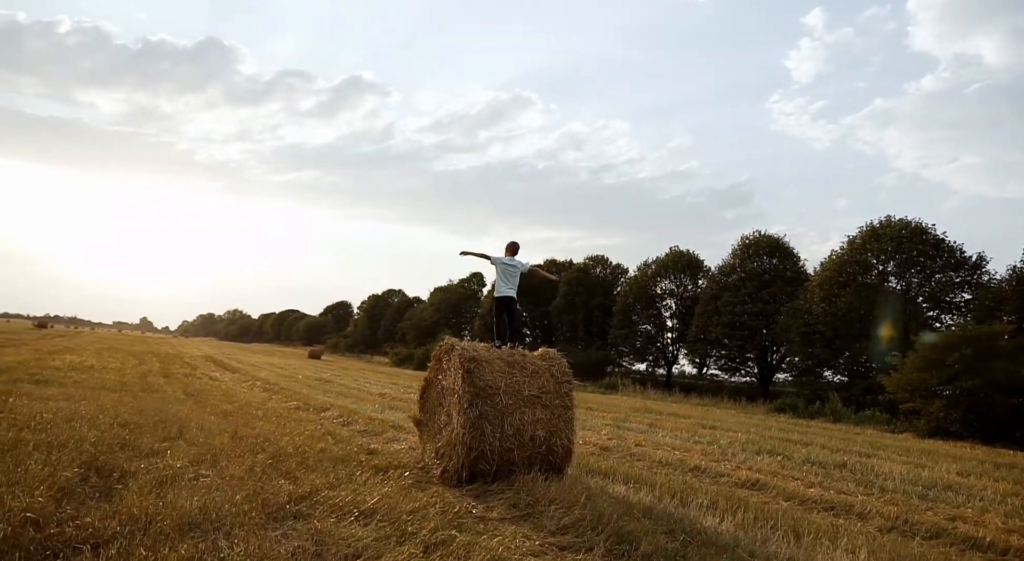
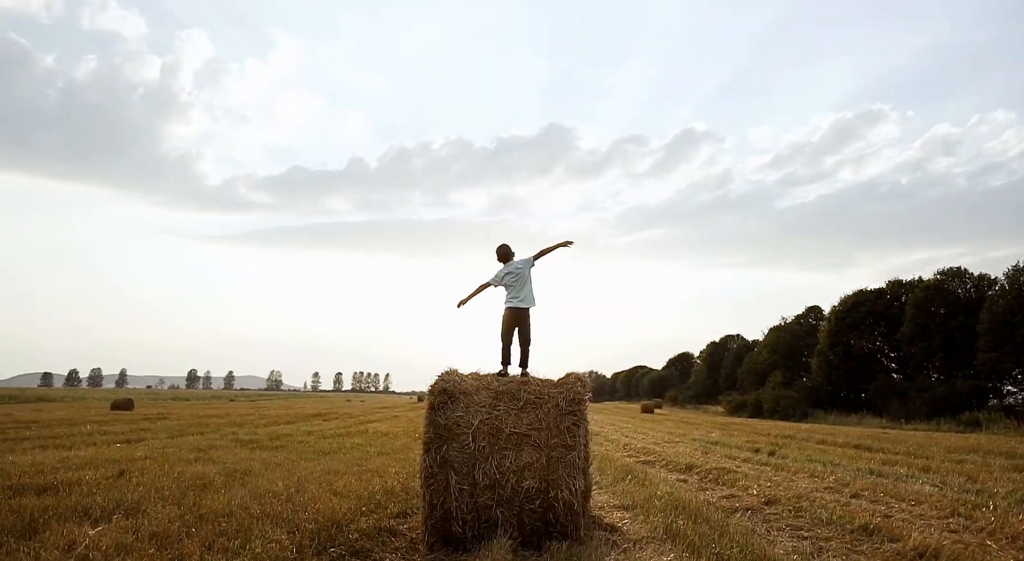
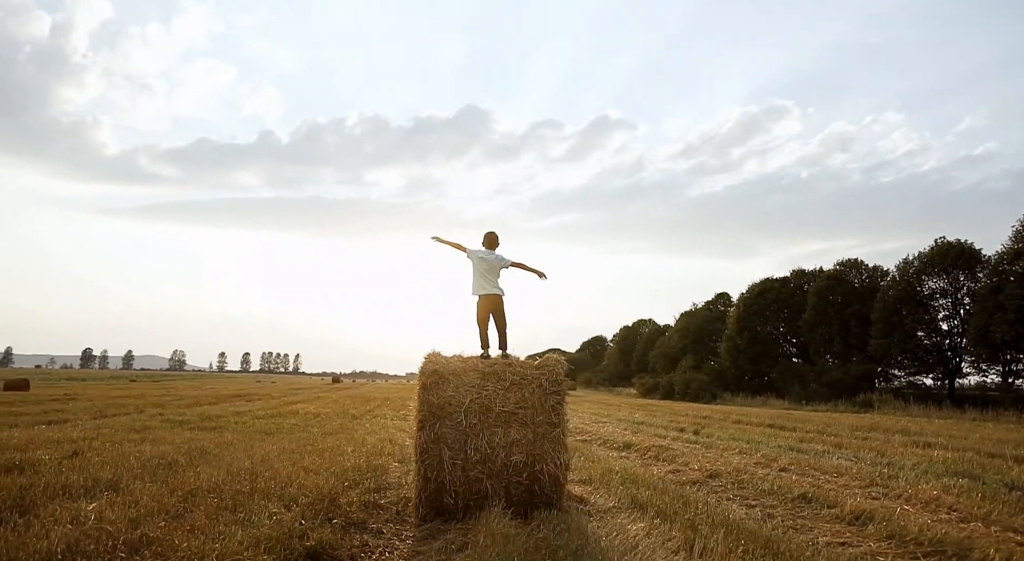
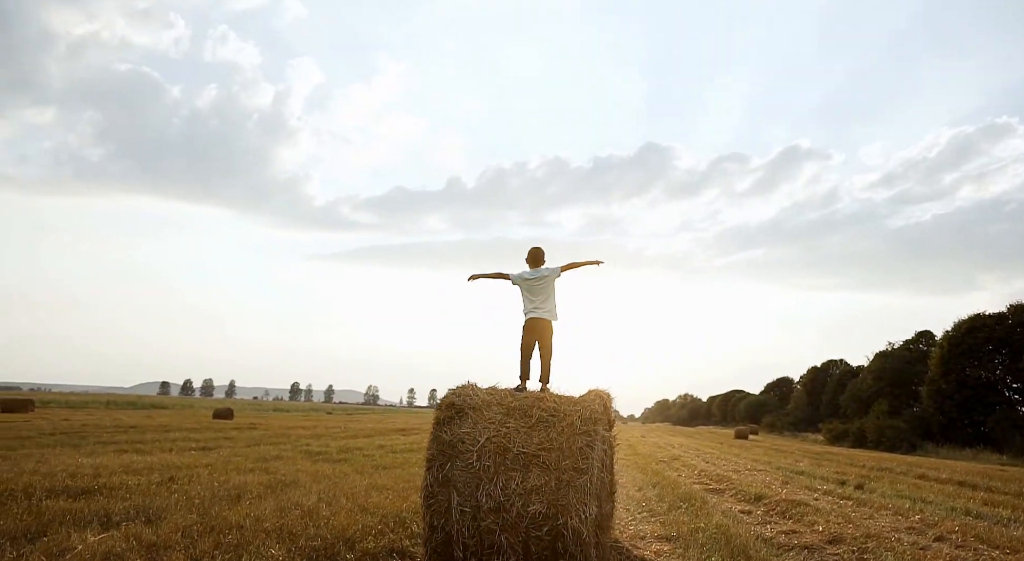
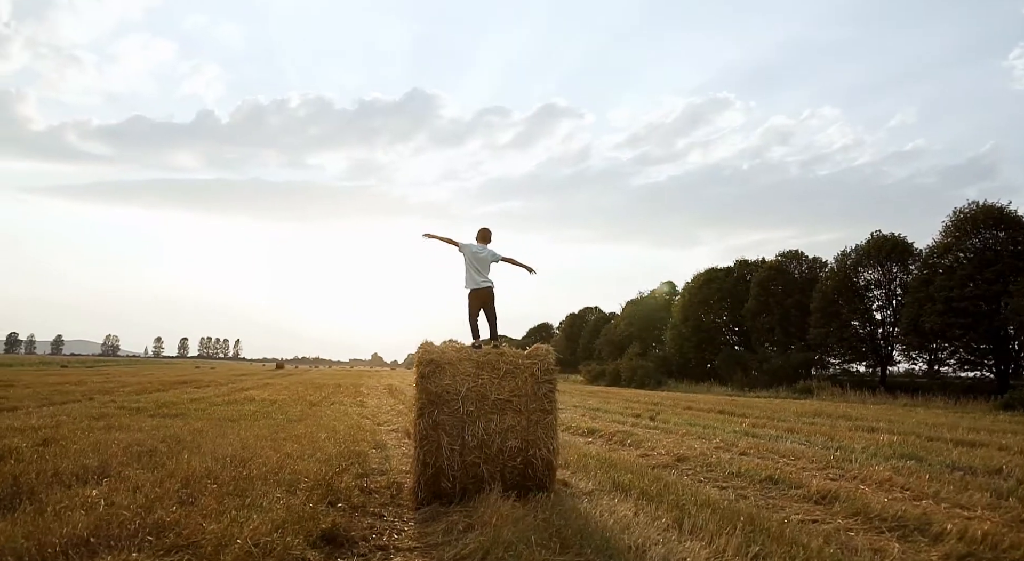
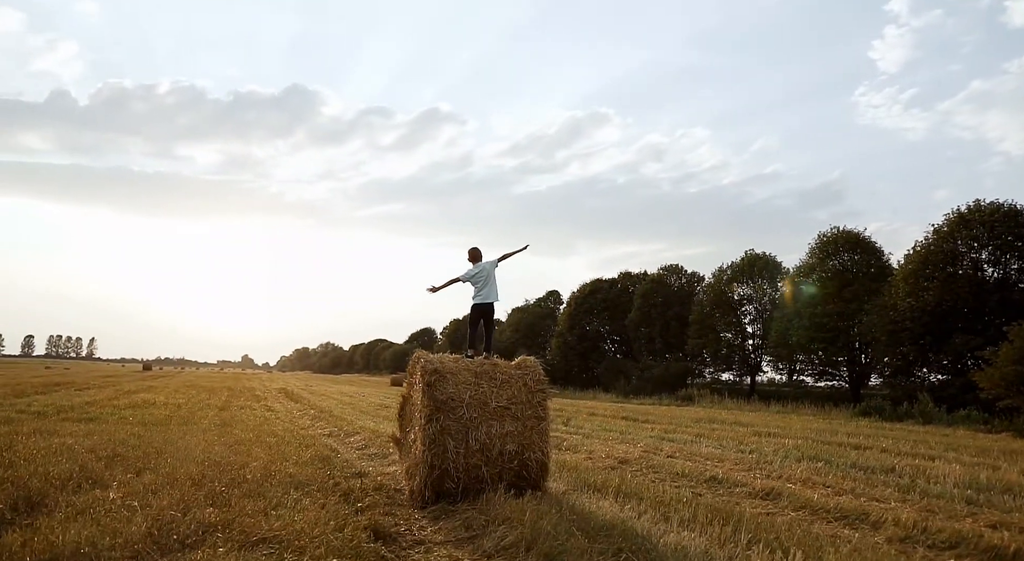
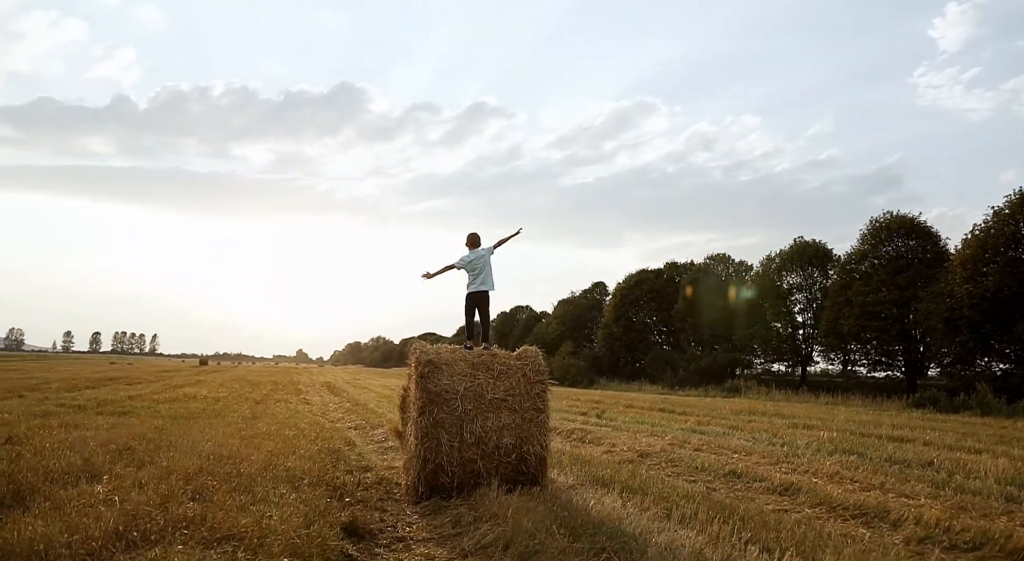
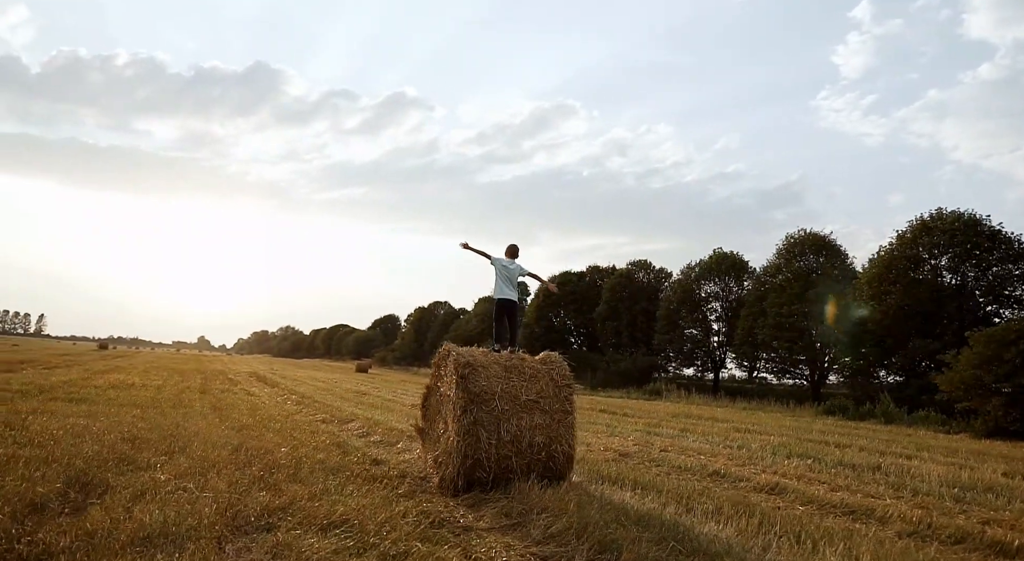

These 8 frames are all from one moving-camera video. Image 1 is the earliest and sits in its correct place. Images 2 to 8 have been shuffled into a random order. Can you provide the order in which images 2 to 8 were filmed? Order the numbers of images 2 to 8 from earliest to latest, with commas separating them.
8, 6, 7, 5, 3, 2, 4
